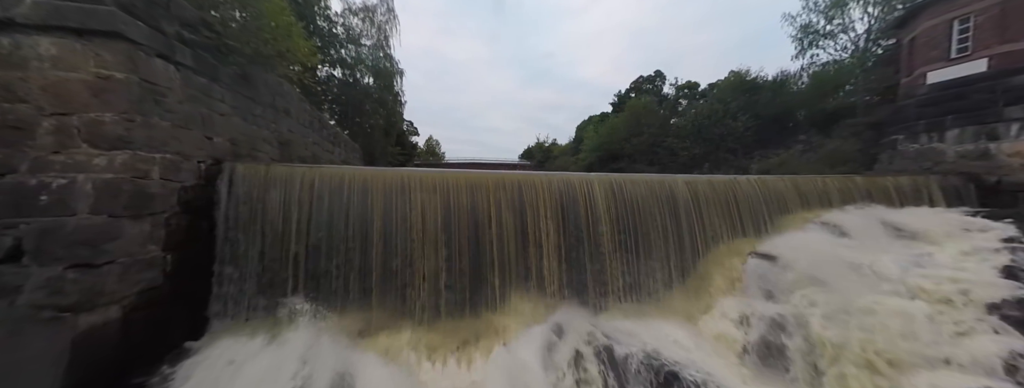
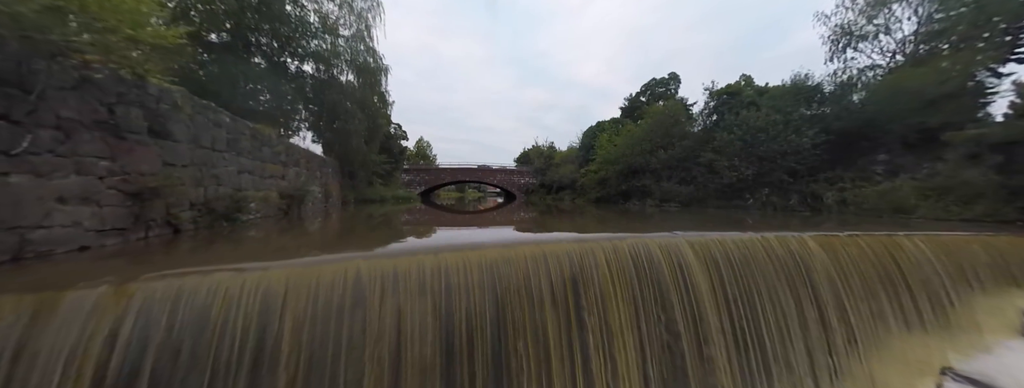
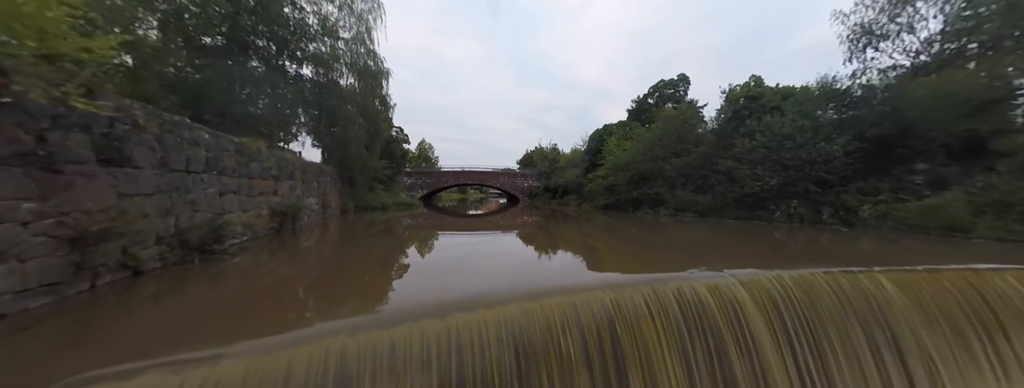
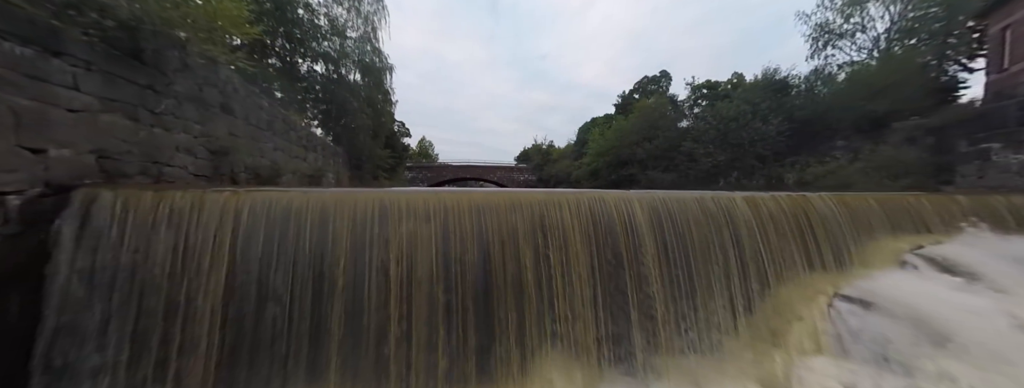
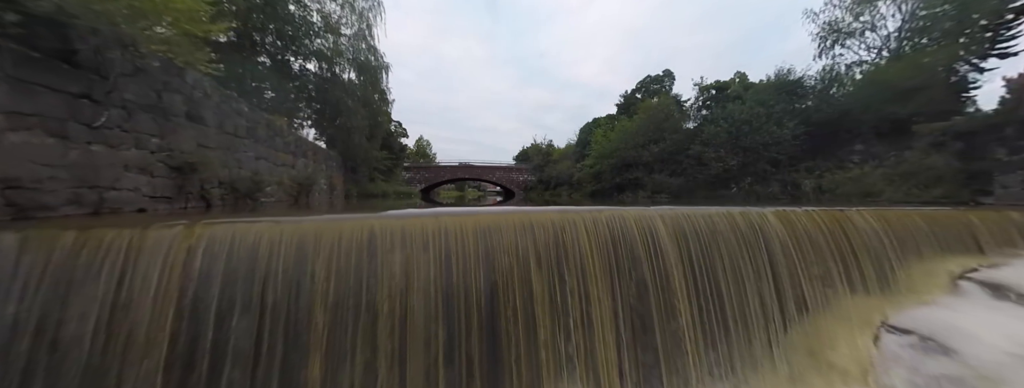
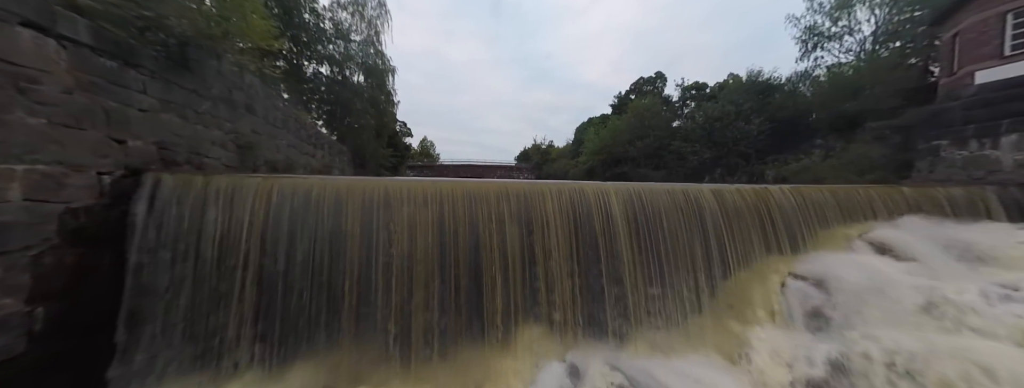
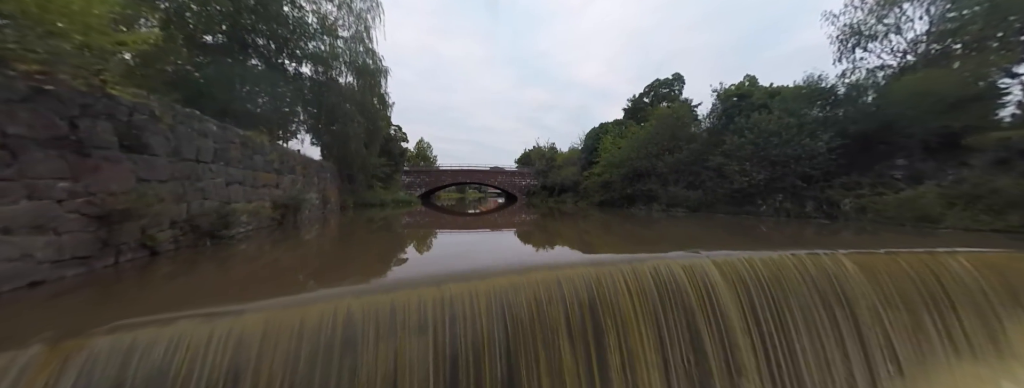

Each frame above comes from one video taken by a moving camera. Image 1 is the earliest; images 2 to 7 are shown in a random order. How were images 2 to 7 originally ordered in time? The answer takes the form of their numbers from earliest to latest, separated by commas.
6, 4, 5, 2, 7, 3
